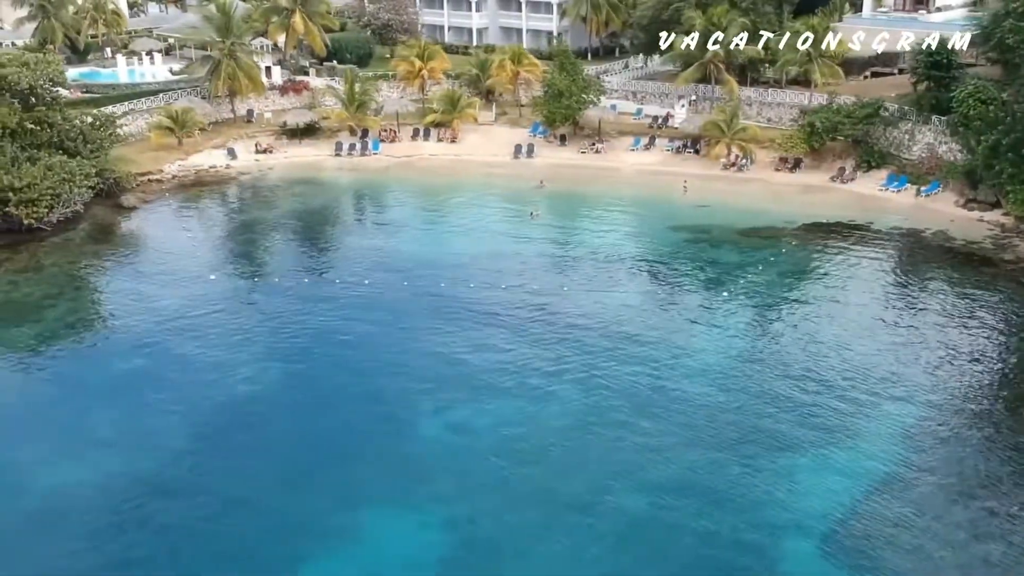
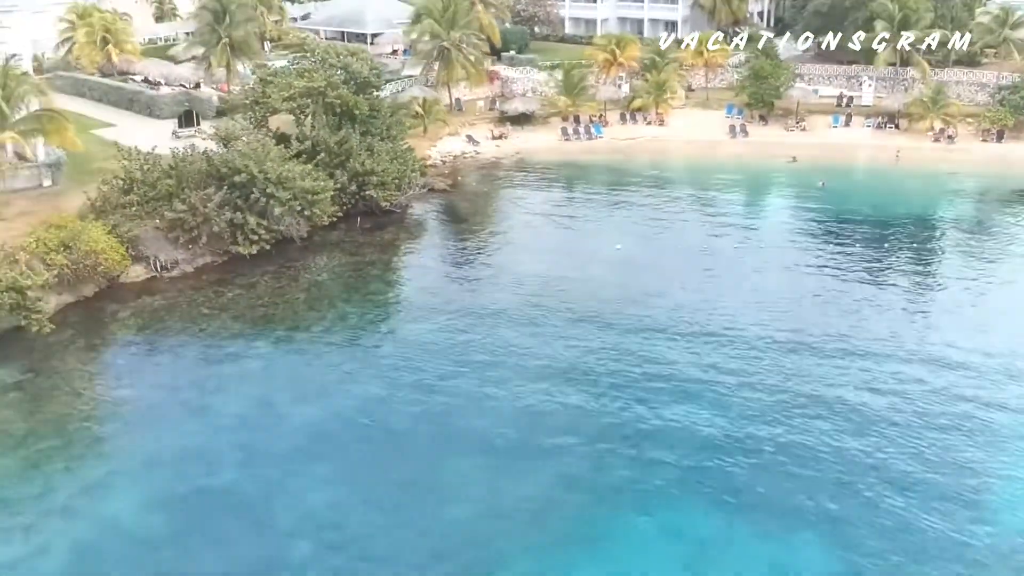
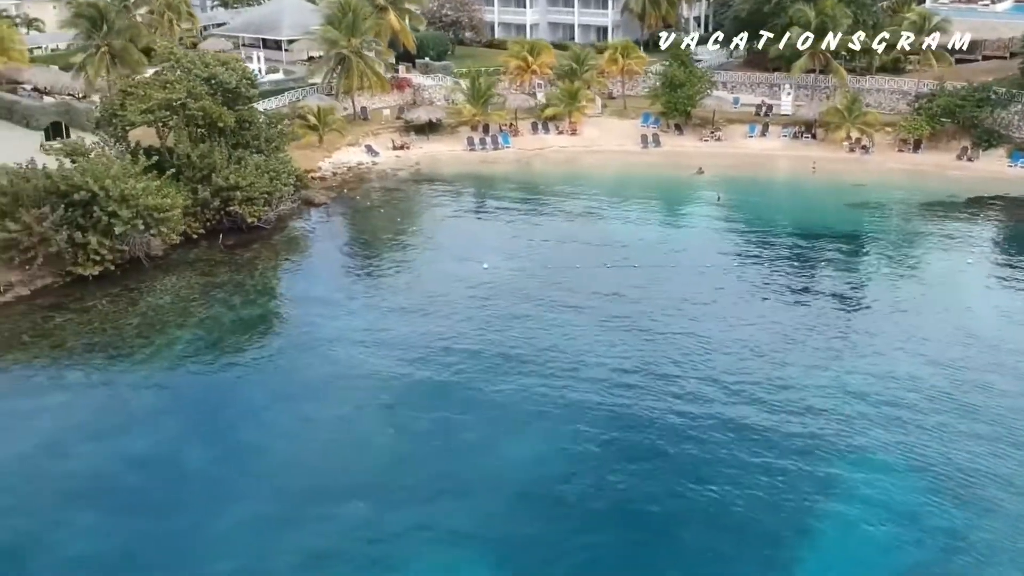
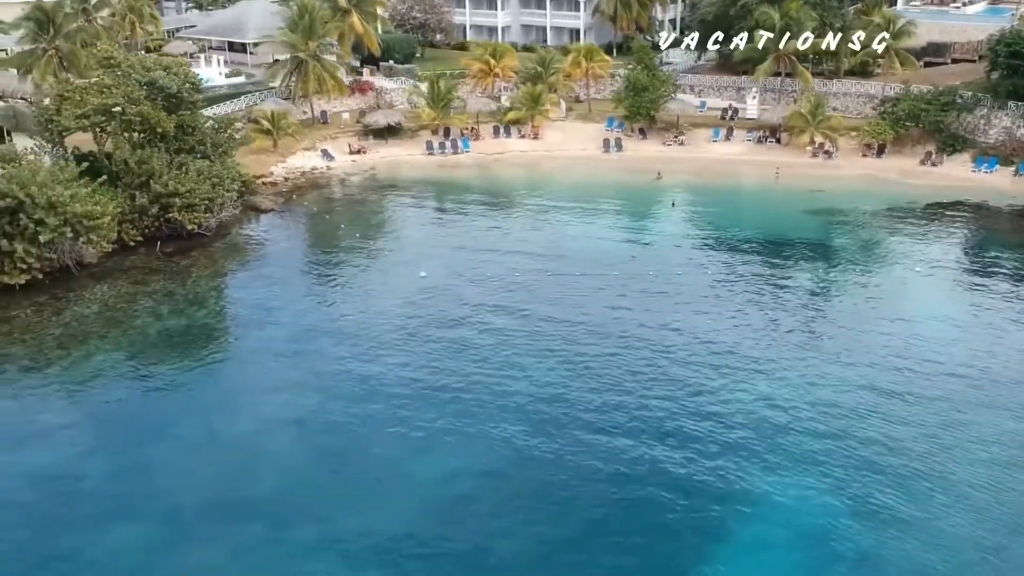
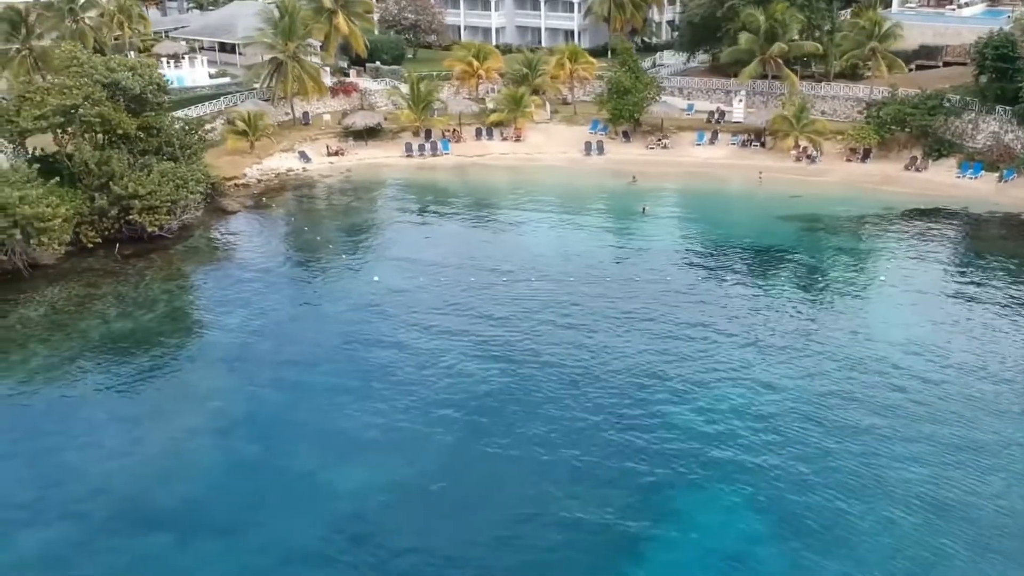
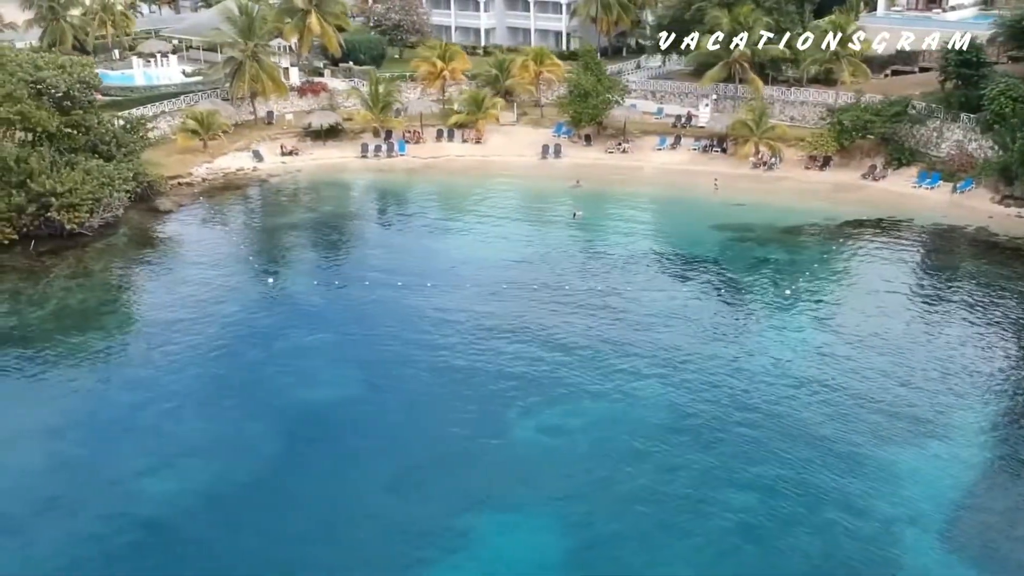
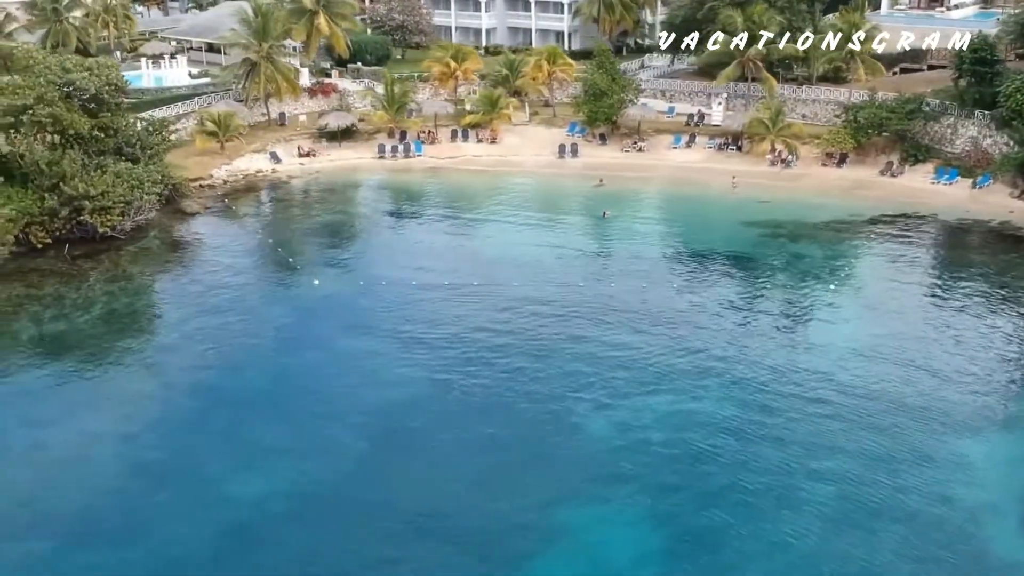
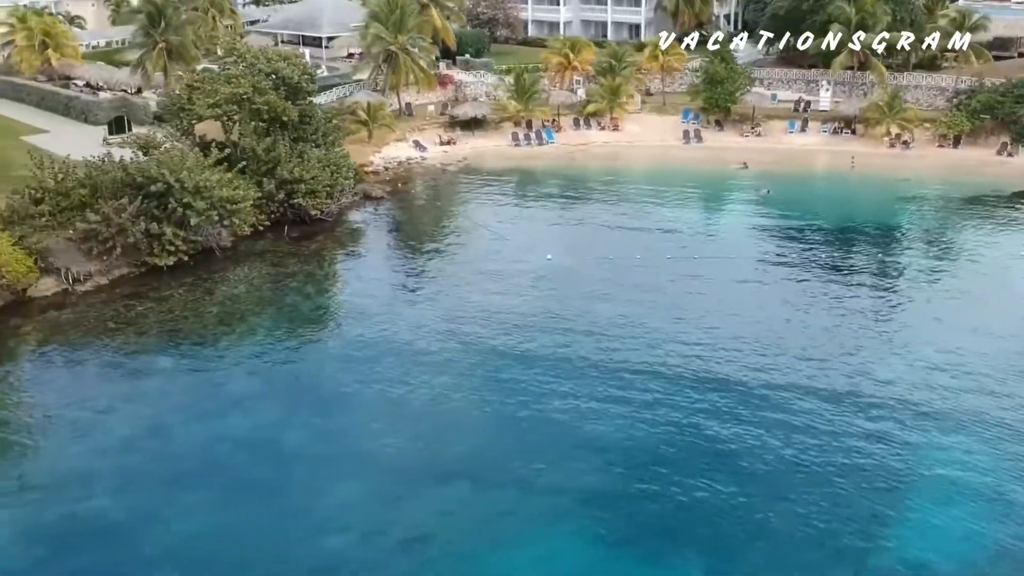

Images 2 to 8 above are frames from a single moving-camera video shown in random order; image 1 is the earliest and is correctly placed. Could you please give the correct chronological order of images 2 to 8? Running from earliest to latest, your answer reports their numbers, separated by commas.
6, 7, 5, 4, 3, 8, 2
